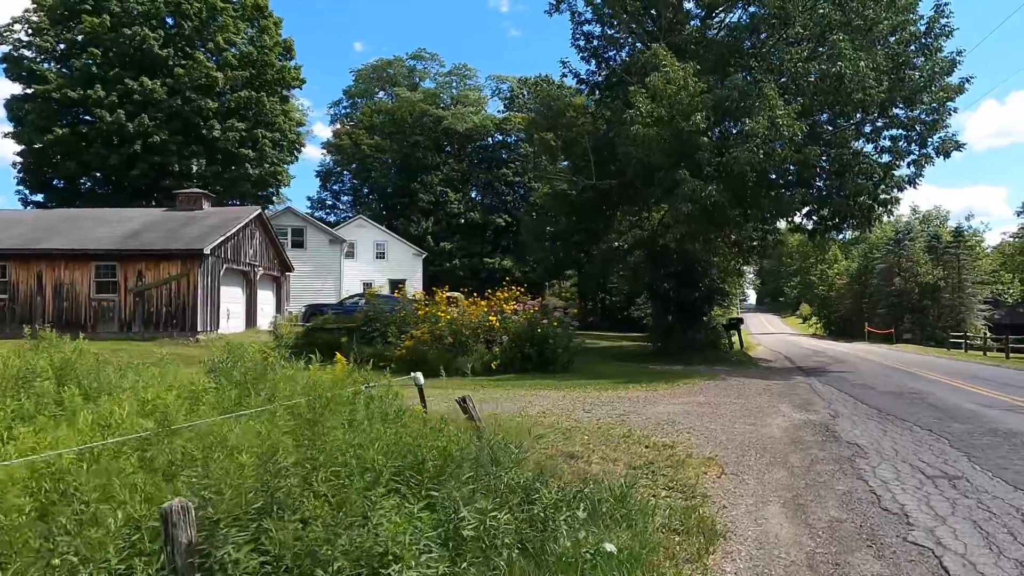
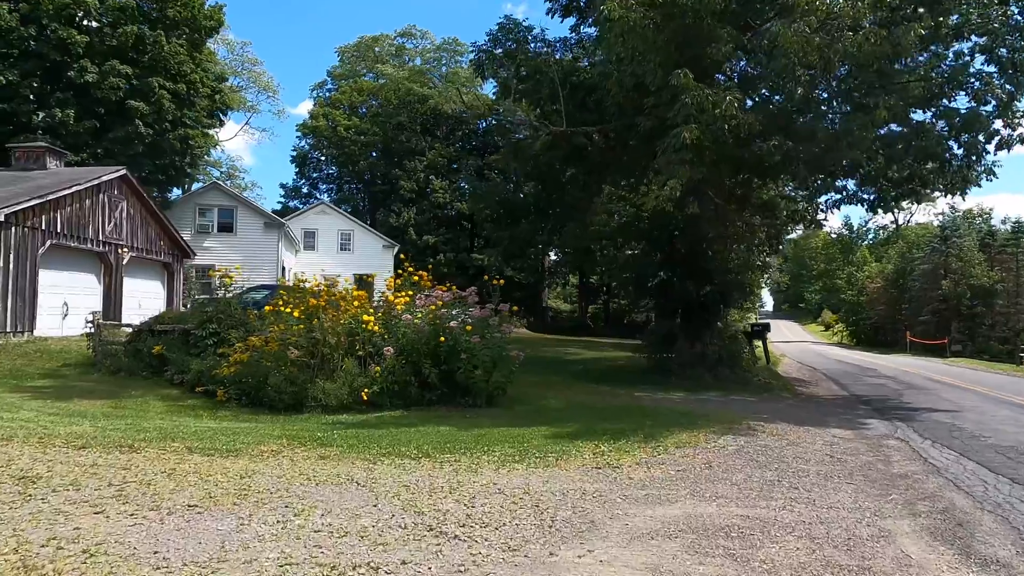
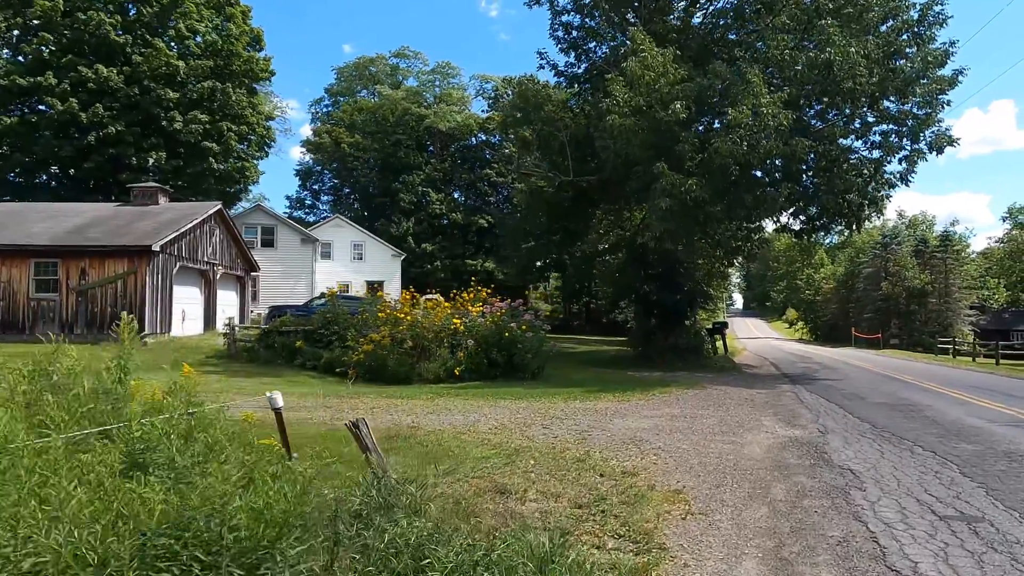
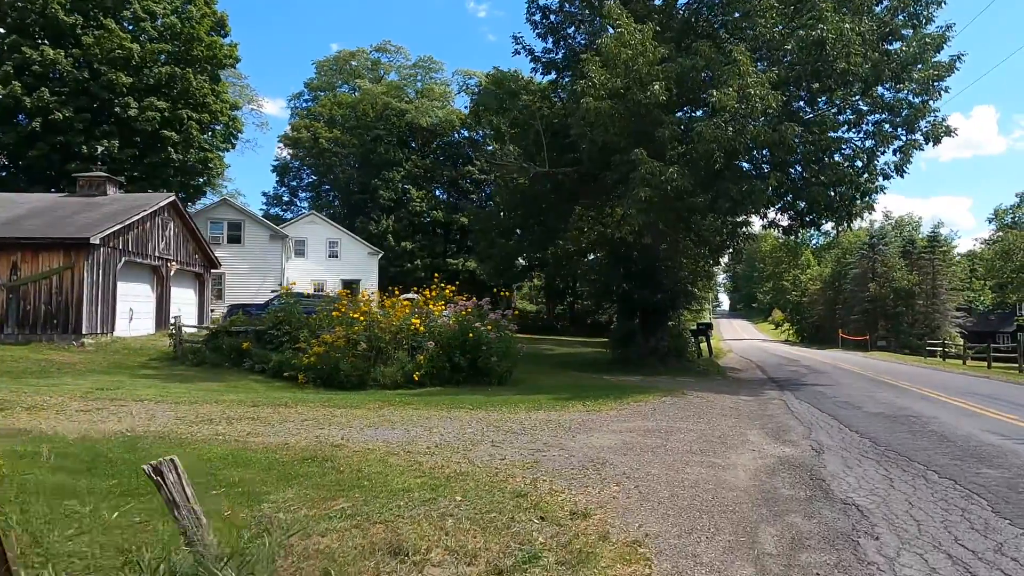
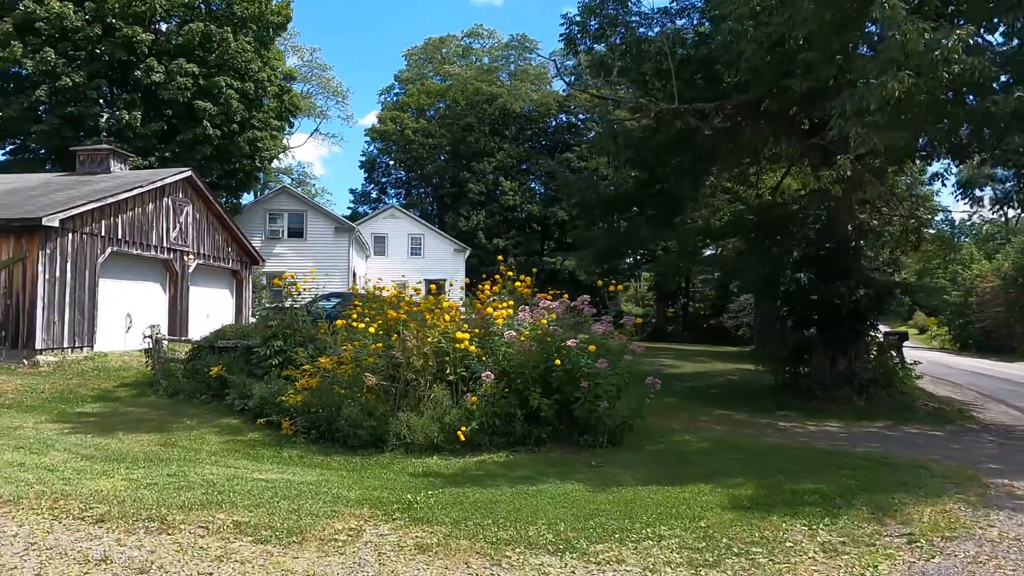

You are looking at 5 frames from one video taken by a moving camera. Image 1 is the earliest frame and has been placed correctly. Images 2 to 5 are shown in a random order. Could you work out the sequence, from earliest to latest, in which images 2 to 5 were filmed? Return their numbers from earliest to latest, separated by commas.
3, 4, 2, 5
